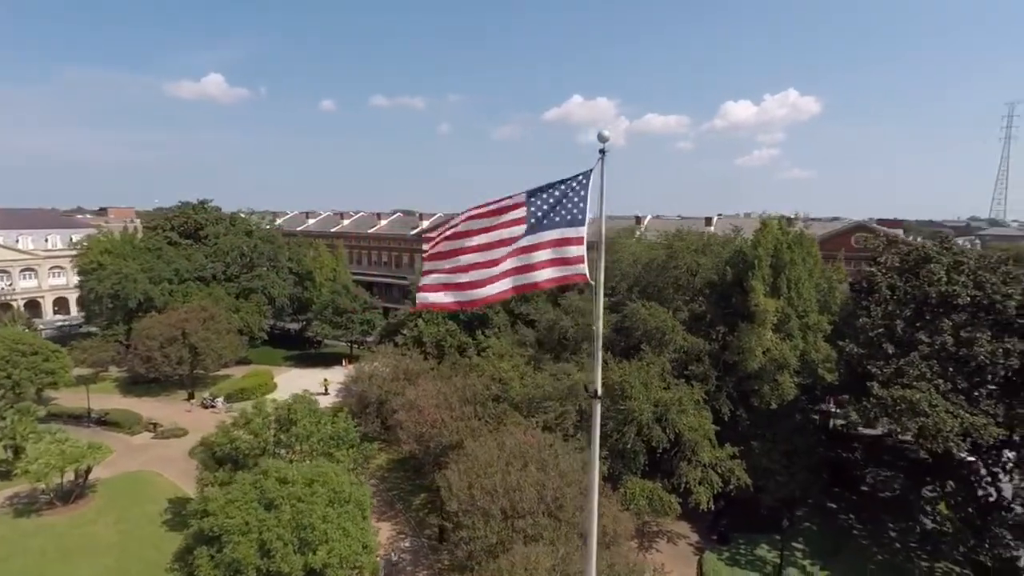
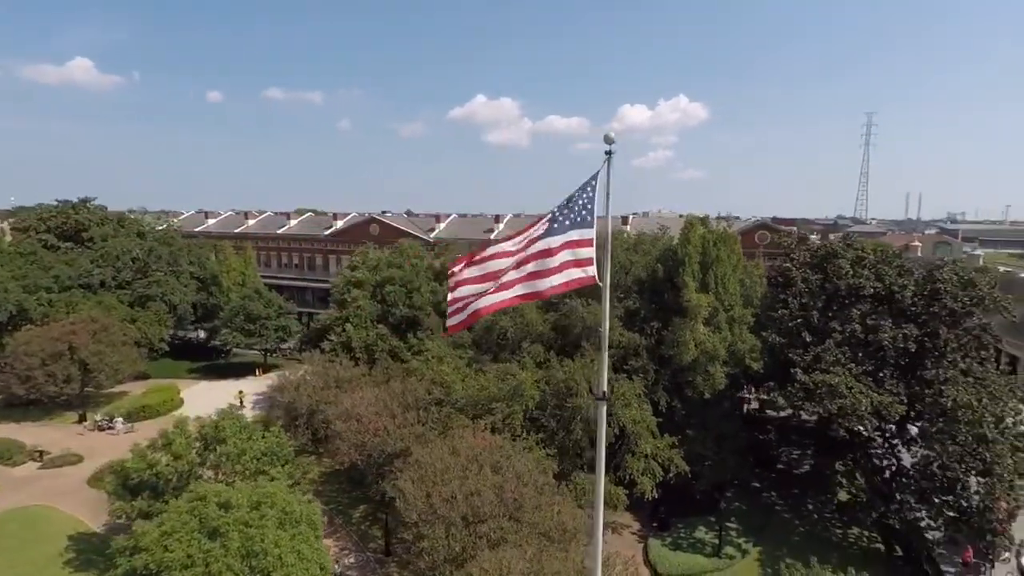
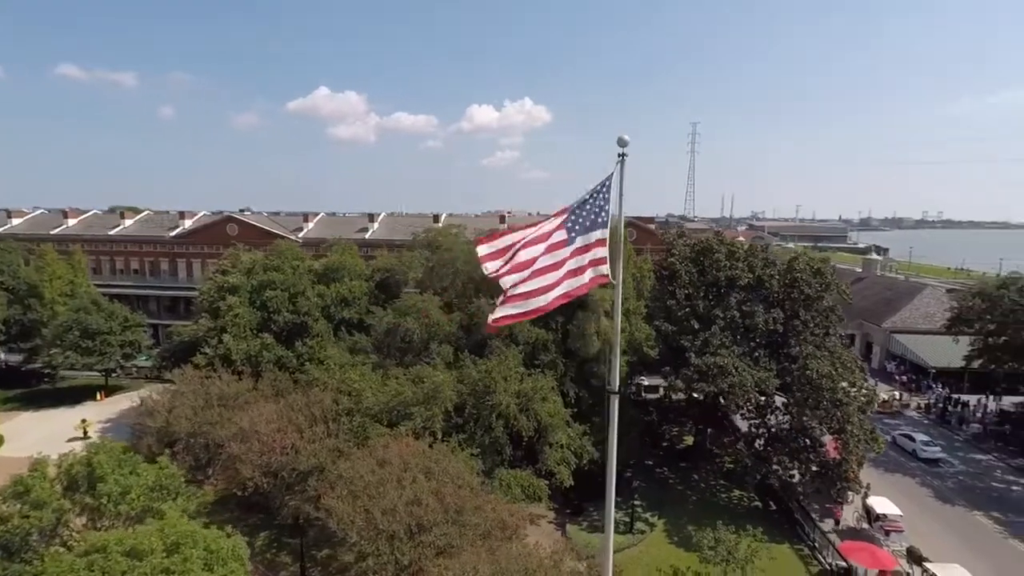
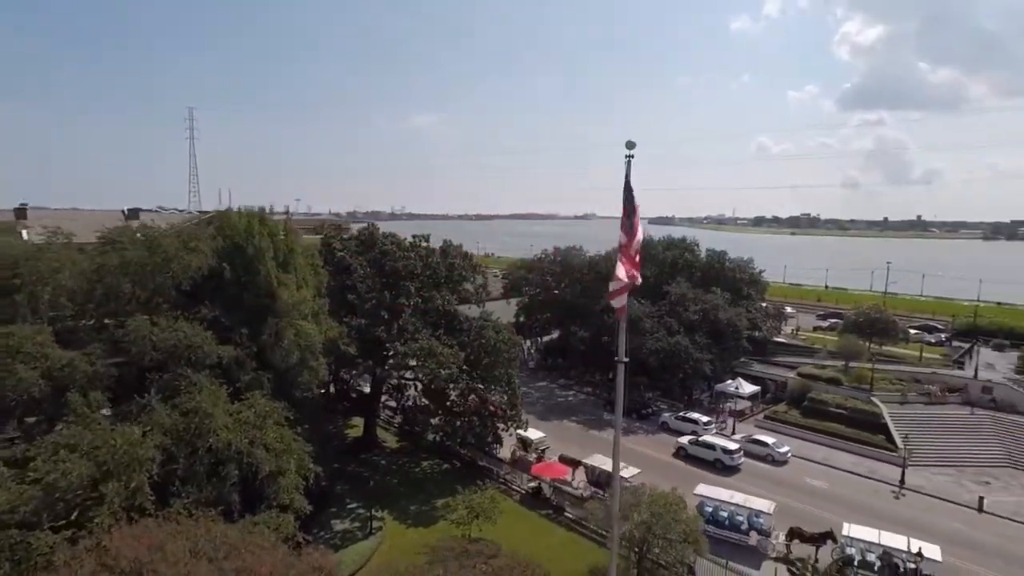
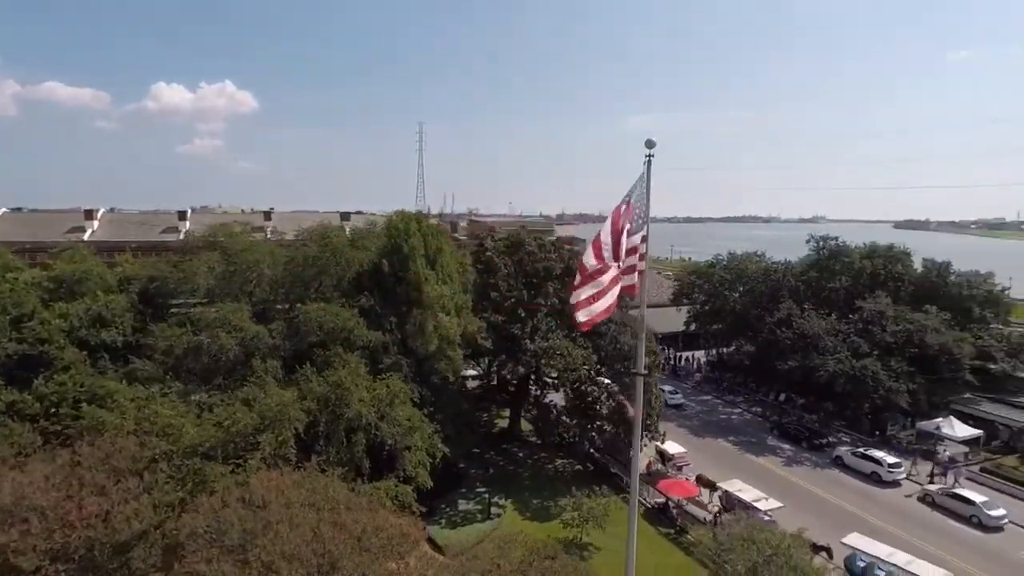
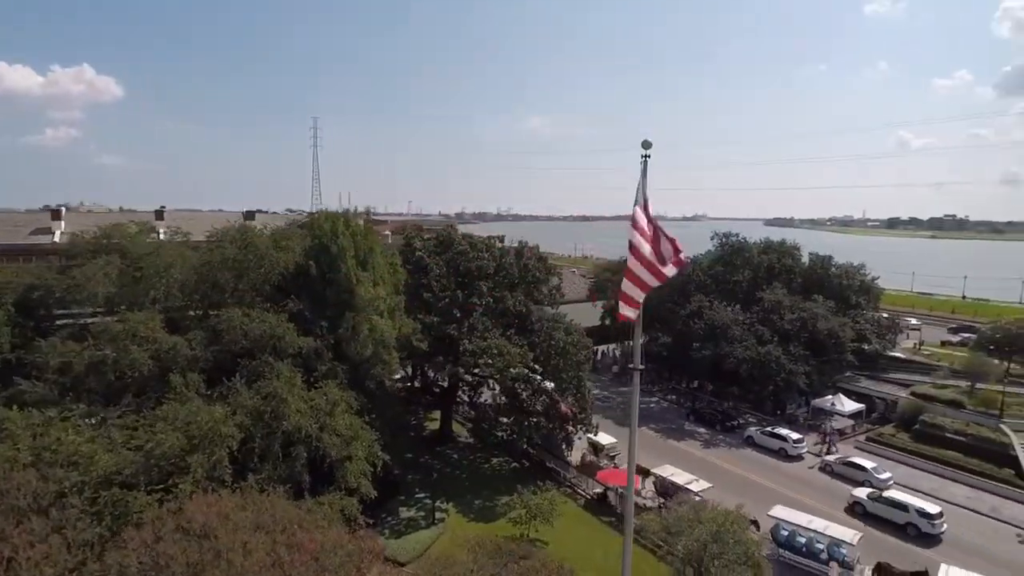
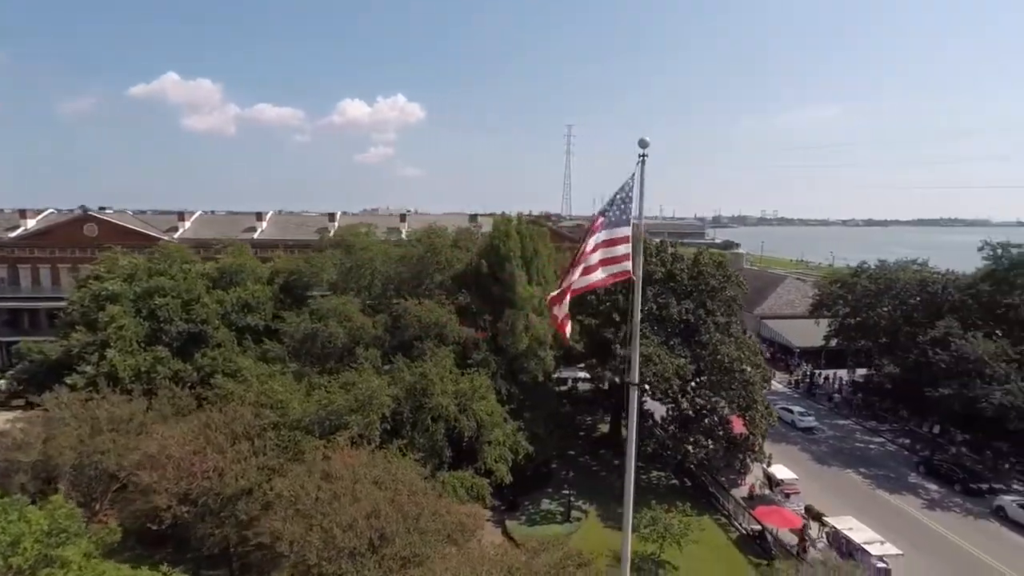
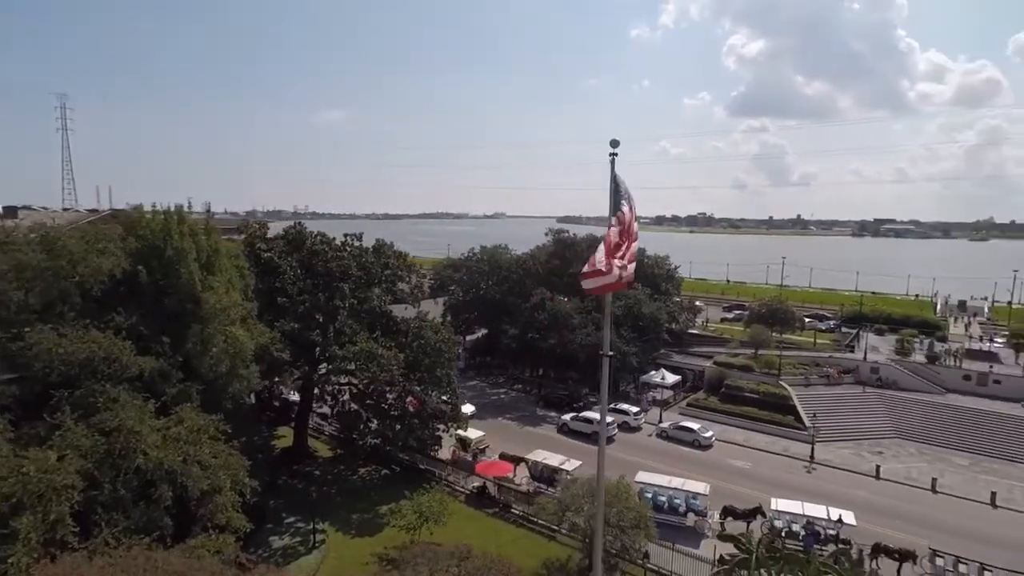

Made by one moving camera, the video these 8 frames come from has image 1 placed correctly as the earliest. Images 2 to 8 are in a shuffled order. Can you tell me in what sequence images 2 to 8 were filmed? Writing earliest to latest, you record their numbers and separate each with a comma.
2, 3, 7, 5, 6, 4, 8
